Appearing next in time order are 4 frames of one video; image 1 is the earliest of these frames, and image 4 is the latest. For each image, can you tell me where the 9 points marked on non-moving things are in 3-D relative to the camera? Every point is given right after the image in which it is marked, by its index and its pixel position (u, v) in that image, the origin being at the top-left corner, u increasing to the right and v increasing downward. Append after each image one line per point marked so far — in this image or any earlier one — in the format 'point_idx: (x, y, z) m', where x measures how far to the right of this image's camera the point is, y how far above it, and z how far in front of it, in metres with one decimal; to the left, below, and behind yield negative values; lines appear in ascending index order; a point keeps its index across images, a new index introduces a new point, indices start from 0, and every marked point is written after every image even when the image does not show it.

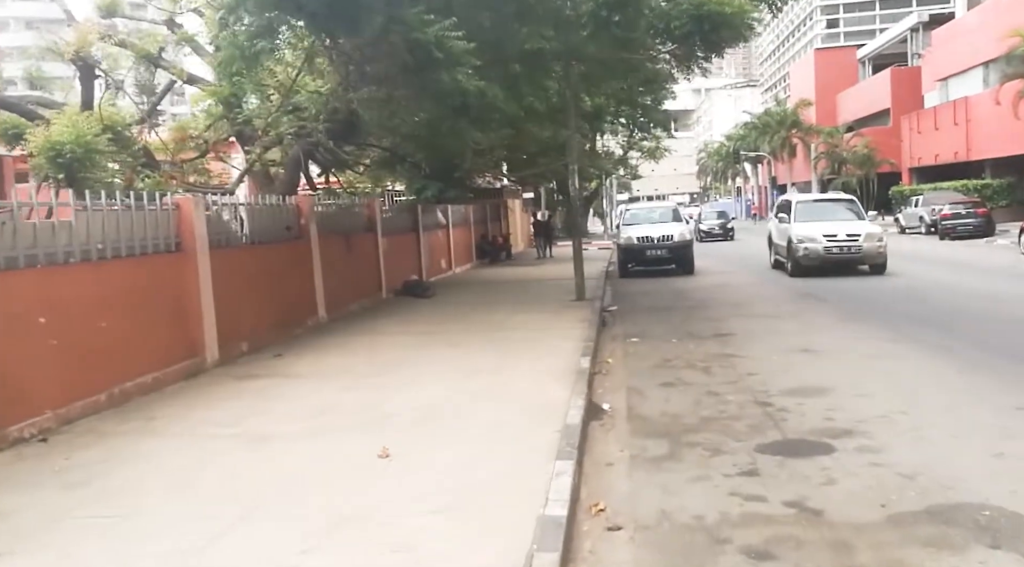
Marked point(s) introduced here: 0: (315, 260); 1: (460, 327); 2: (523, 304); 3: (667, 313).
0: (-2.9, +0.4, +14.1) m
1: (-0.8, -0.6, +13.4) m
2: (+0.1, -0.4, +15.5) m
3: (+2.3, -0.5, +14.5) m
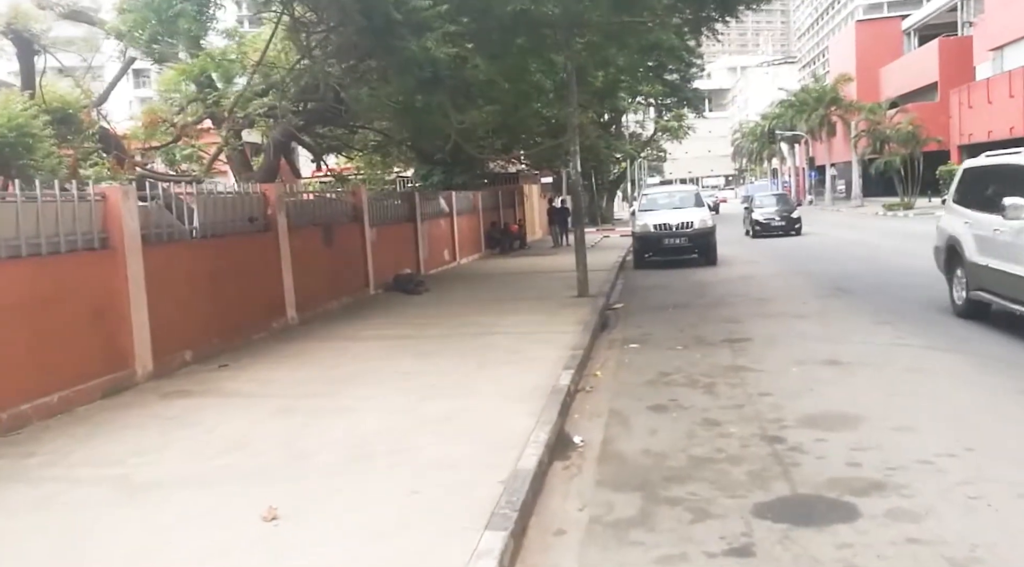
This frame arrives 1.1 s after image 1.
0: (-3.1, +0.4, +12.6) m
1: (-0.9, -0.6, +11.8) m
2: (+0.1, -0.3, +14.0) m
3: (+2.2, -0.5, +12.9) m
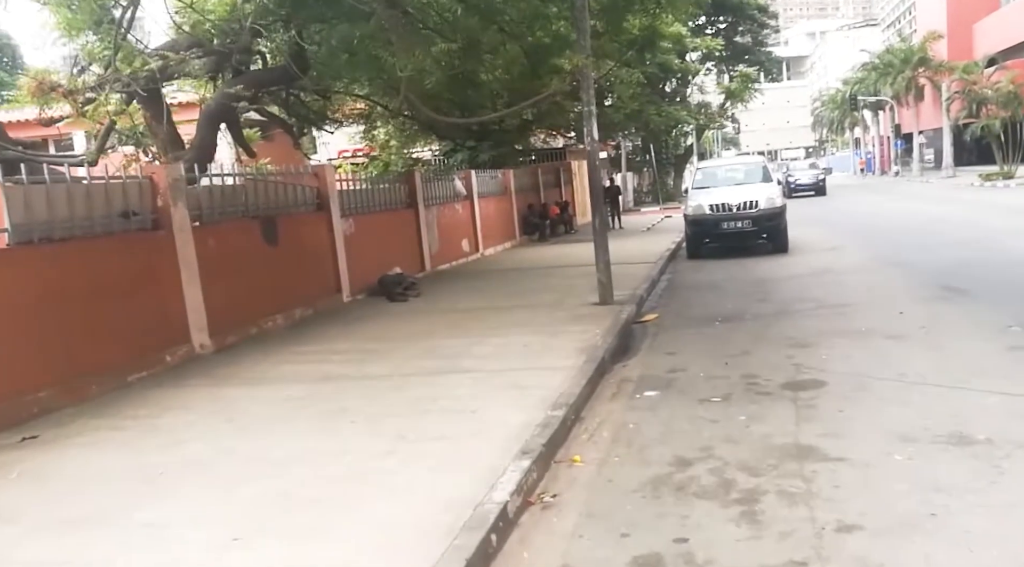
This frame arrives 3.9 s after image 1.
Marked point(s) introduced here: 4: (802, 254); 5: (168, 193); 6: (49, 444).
0: (-3.2, +0.2, +9.5) m
1: (-1.1, -0.7, +8.6) m
2: (0.0, -0.4, +10.6) m
3: (+2.1, -0.5, +9.4) m
4: (+5.2, +0.5, +17.2) m
5: (-3.3, +0.9, +9.5) m
6: (-3.0, -1.1, +6.2) m
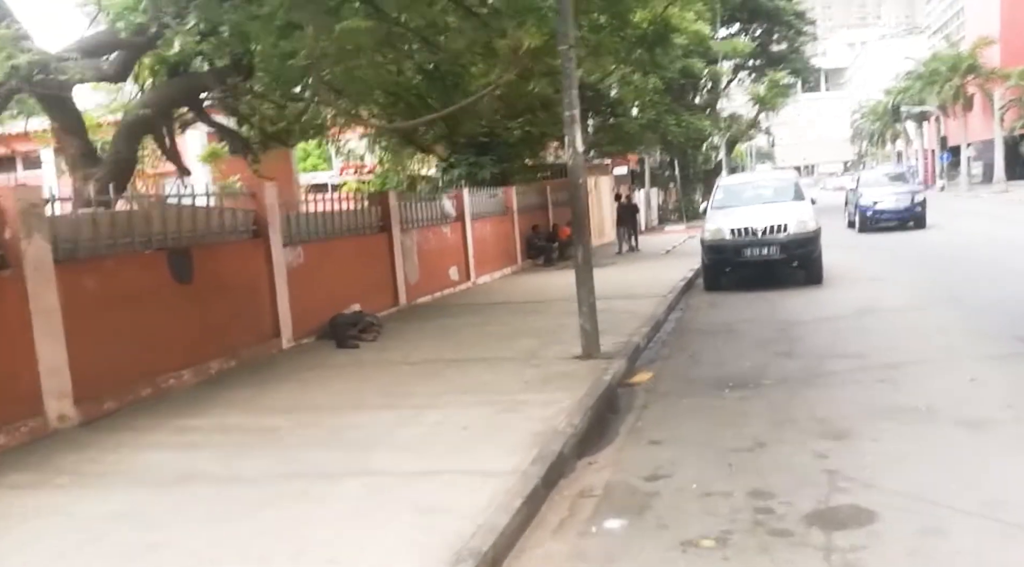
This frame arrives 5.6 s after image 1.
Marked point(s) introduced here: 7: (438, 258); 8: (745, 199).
0: (-3.6, -0.2, +7.4) m
1: (-1.6, -1.1, +6.4) m
2: (-0.4, -0.9, +8.4) m
3: (+1.6, -1.0, +7.0) m
4: (+5.0, 0.0, +14.8) m
5: (-3.7, +0.5, +7.4) m
6: (-3.5, -1.5, +4.1) m
7: (-1.3, +0.4, +16.8) m
8: (+3.9, +1.4, +16.3) m
